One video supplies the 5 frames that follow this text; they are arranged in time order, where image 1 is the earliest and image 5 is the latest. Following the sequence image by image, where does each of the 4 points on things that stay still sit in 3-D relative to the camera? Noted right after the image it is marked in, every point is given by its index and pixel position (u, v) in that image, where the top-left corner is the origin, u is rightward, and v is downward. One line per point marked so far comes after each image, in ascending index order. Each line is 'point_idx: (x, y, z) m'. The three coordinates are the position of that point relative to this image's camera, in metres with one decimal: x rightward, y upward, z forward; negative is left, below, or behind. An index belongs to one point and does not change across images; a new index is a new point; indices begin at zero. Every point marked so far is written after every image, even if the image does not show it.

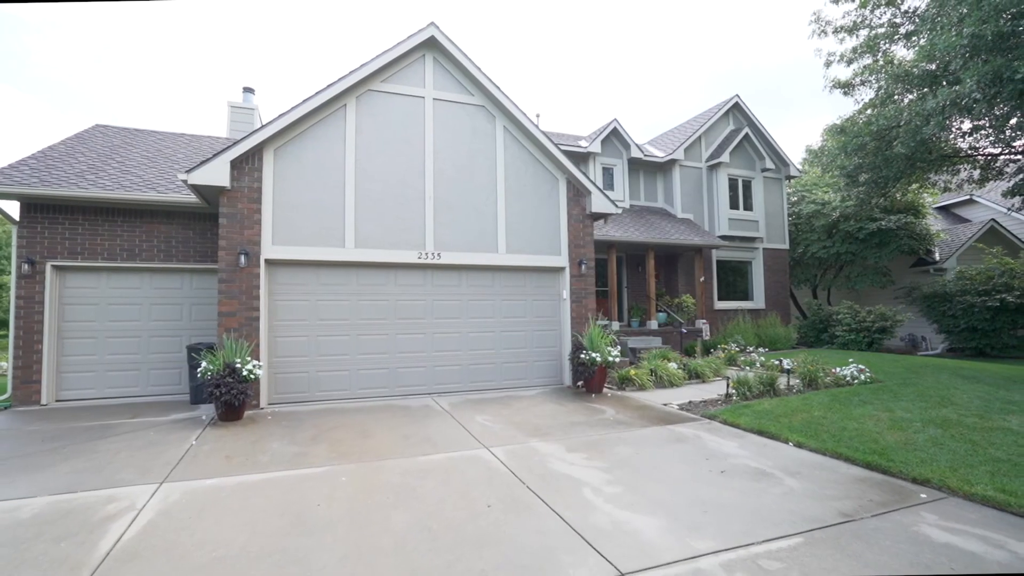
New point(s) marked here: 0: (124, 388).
0: (-6.2, -1.6, +7.9) m
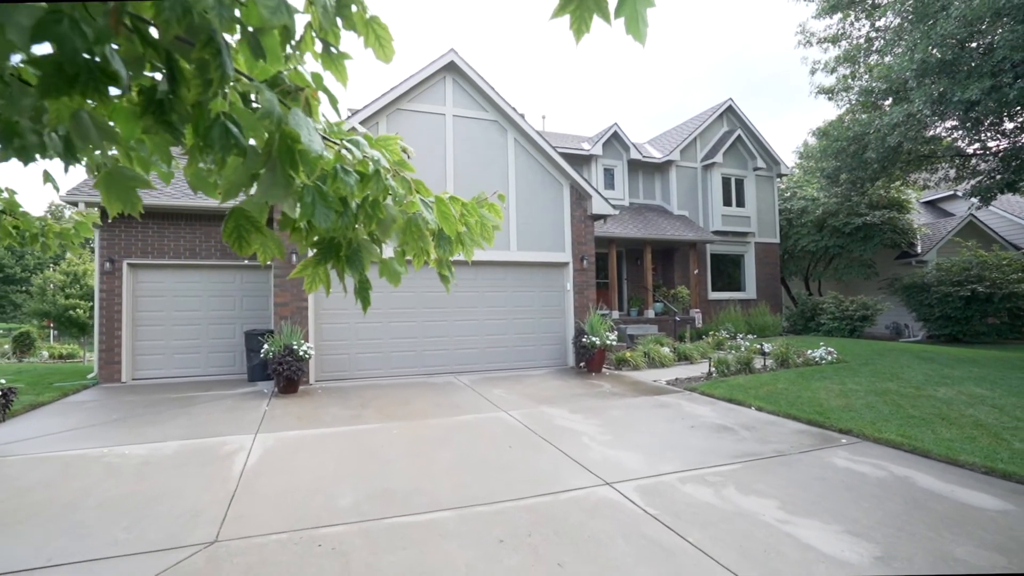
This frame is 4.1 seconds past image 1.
0: (-6.0, -1.5, +9.2) m
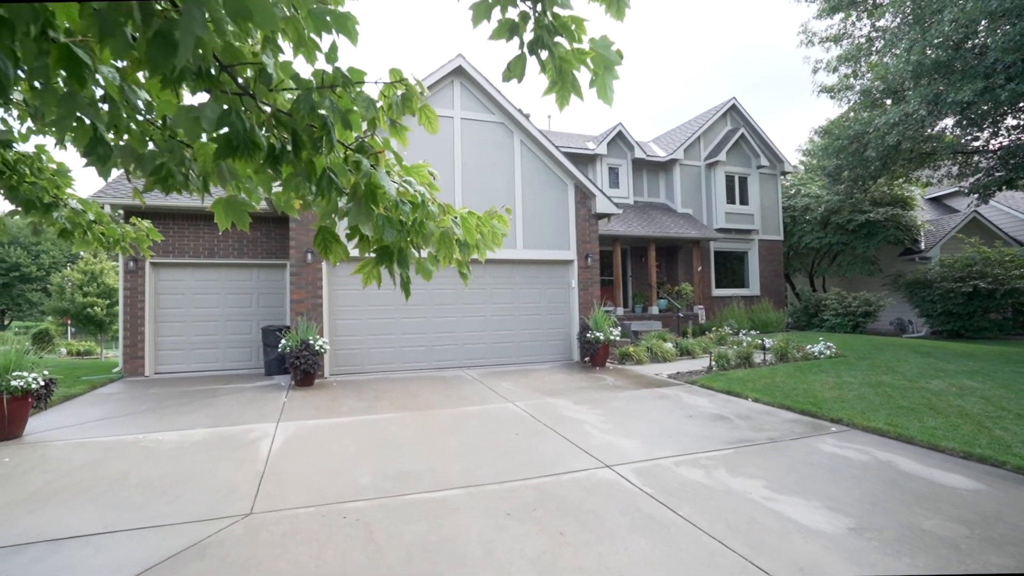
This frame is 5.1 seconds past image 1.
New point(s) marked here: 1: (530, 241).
0: (-5.8, -1.4, +9.6) m
1: (+0.4, +0.9, +10.1) m
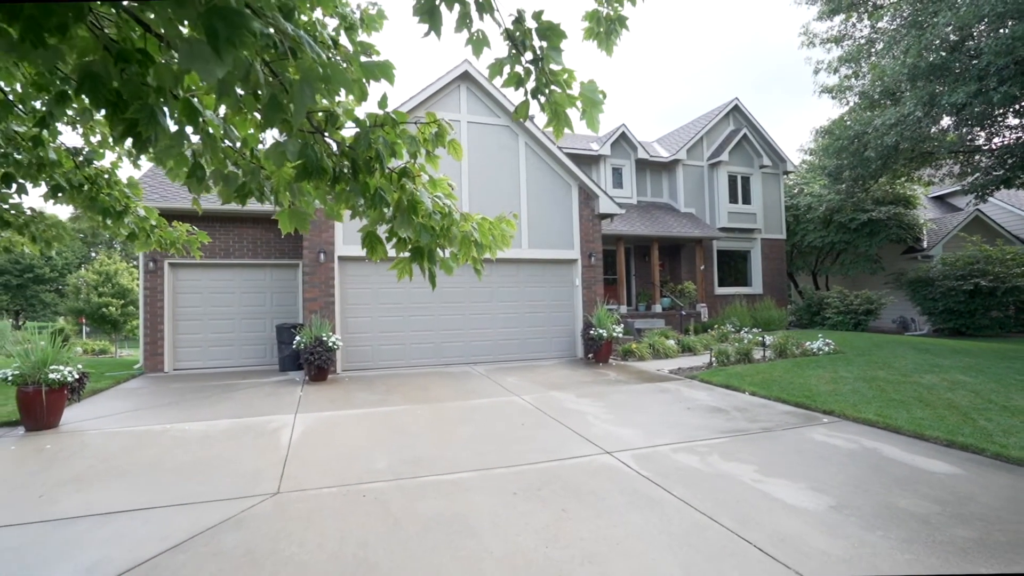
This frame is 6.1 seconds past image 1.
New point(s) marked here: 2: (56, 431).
0: (-5.7, -1.4, +10.0) m
1: (+0.5, +1.0, +10.4) m
2: (-4.8, -1.5, +5.3) m
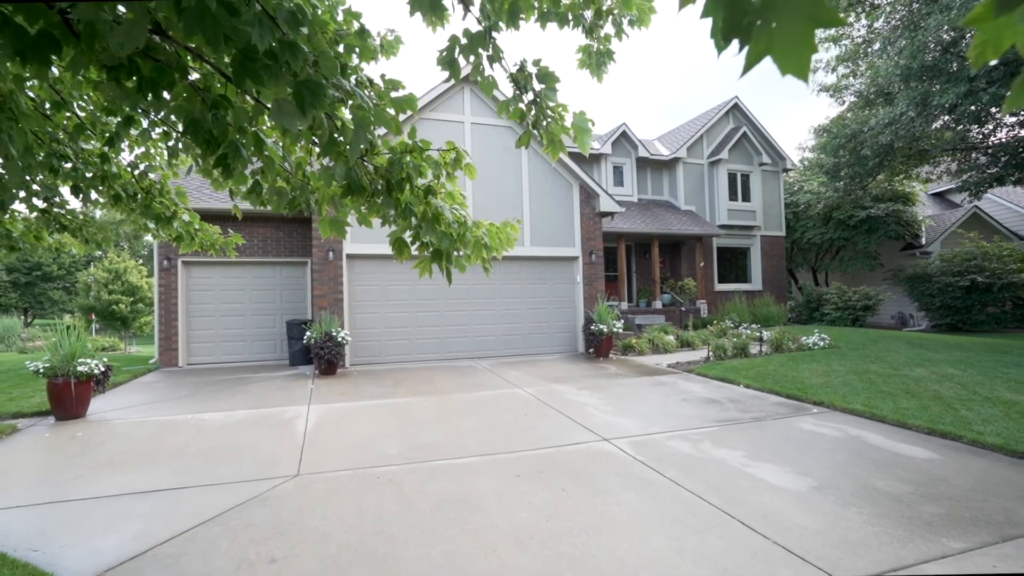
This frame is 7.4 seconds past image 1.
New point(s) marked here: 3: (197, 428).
0: (-5.7, -1.4, +10.3) m
1: (+0.5, +1.0, +10.7) m
2: (-4.8, -1.5, +5.6) m
3: (-3.5, -1.5, +5.5) m
